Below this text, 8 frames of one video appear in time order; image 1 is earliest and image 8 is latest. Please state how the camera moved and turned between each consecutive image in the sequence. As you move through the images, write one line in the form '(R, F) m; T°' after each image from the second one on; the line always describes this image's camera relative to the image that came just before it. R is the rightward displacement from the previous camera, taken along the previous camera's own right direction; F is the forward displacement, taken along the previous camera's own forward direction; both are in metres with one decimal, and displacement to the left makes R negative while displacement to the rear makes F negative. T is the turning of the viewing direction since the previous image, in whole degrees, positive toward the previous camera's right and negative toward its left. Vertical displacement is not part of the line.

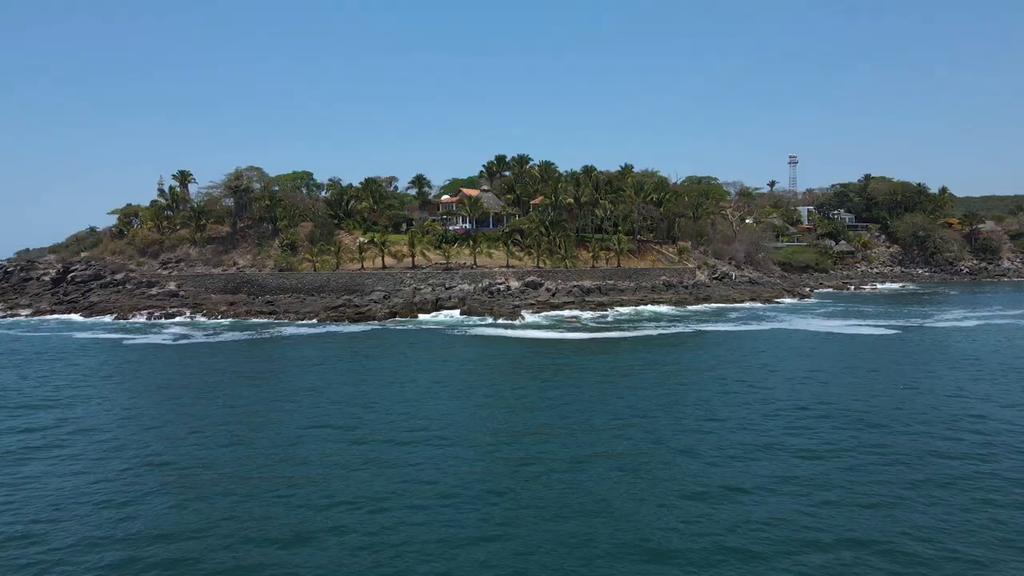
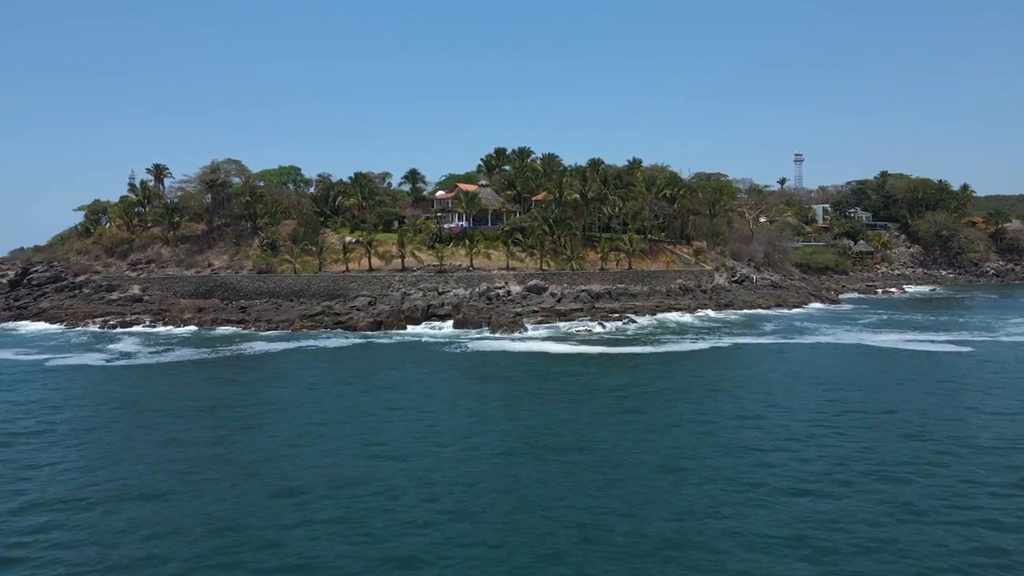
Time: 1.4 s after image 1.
(-0.1, +6.7) m; 0°
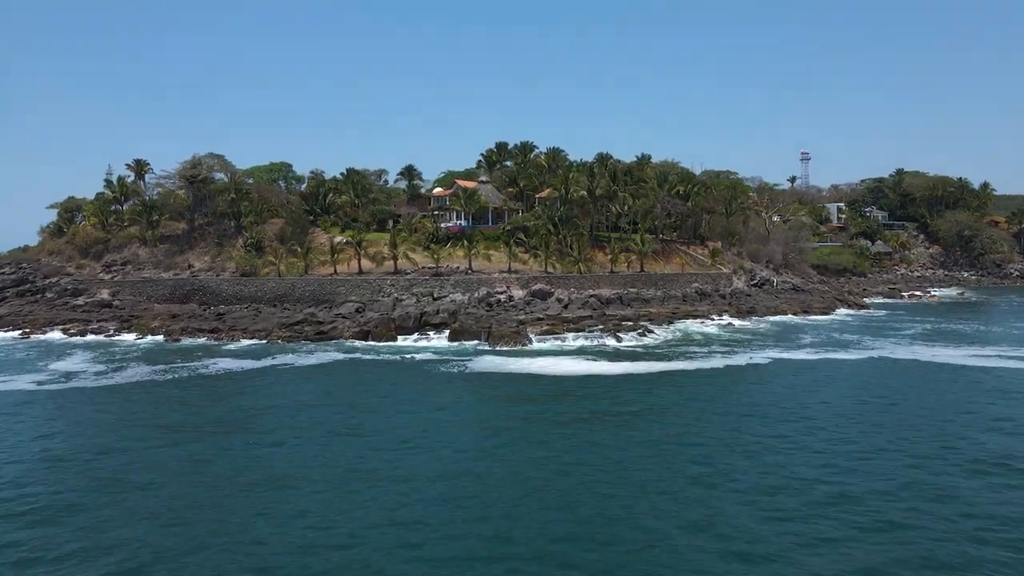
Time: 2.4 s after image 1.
(-0.1, +5.1) m; 0°
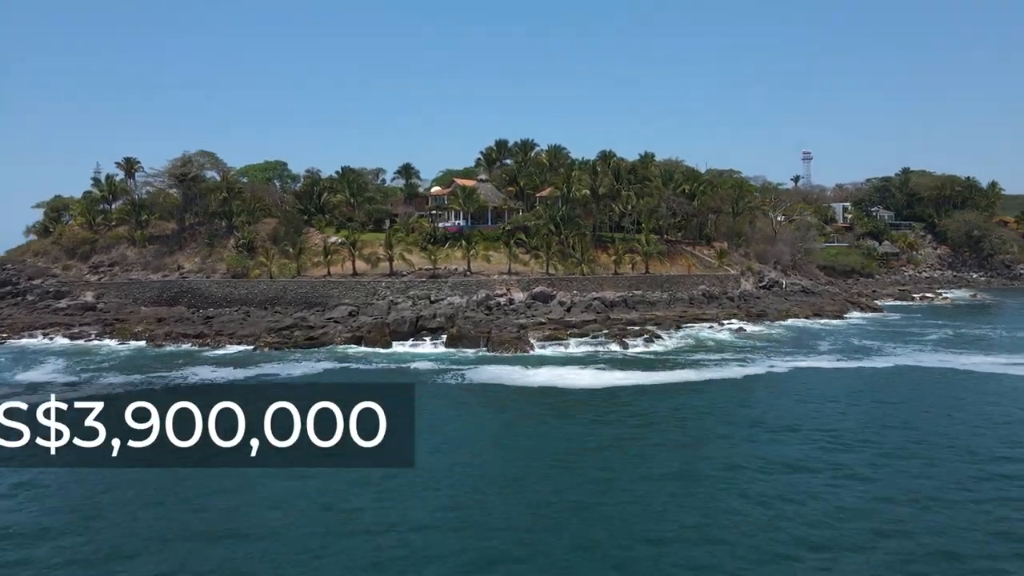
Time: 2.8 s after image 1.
(0.0, +2.2) m; 0°
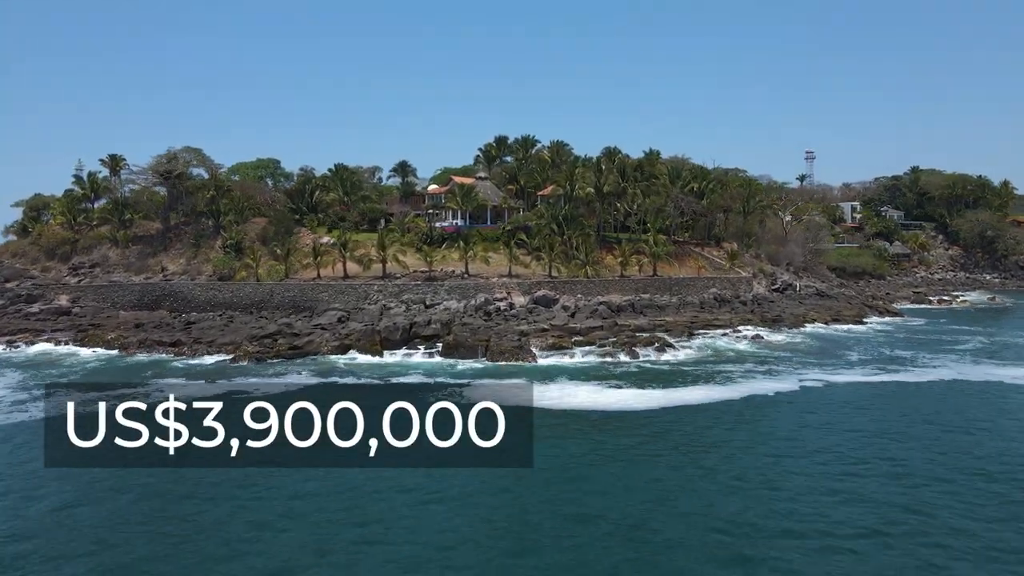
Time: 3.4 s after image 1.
(-0.1, +3.1) m; 0°
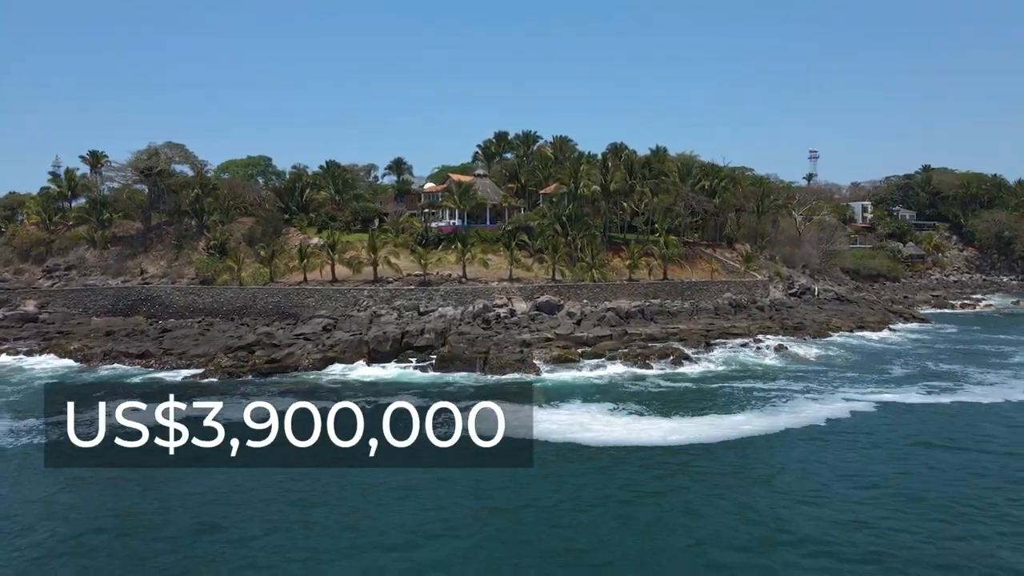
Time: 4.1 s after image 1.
(-0.1, +3.6) m; 0°
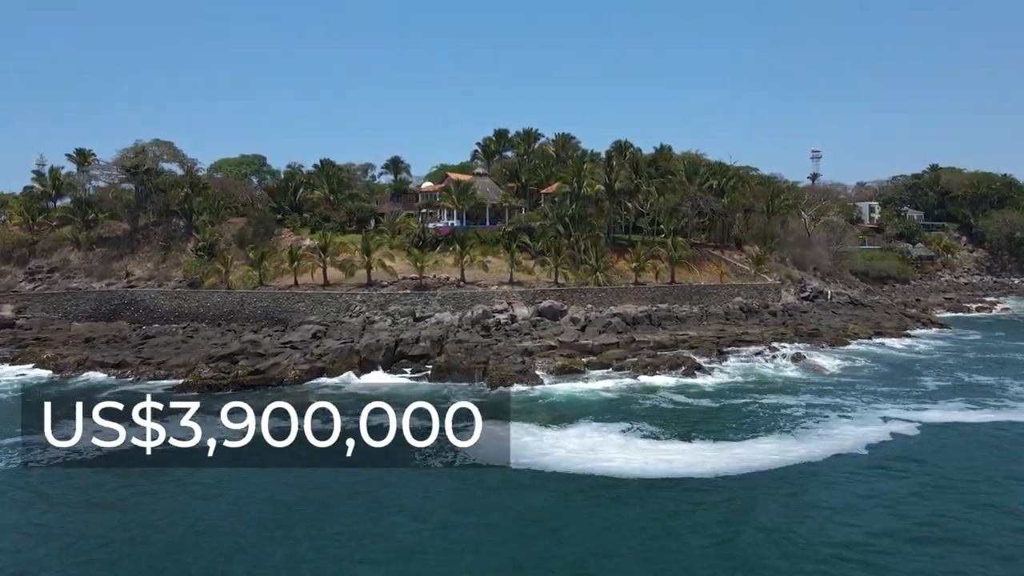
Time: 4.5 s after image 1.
(-0.1, +2.3) m; 0°
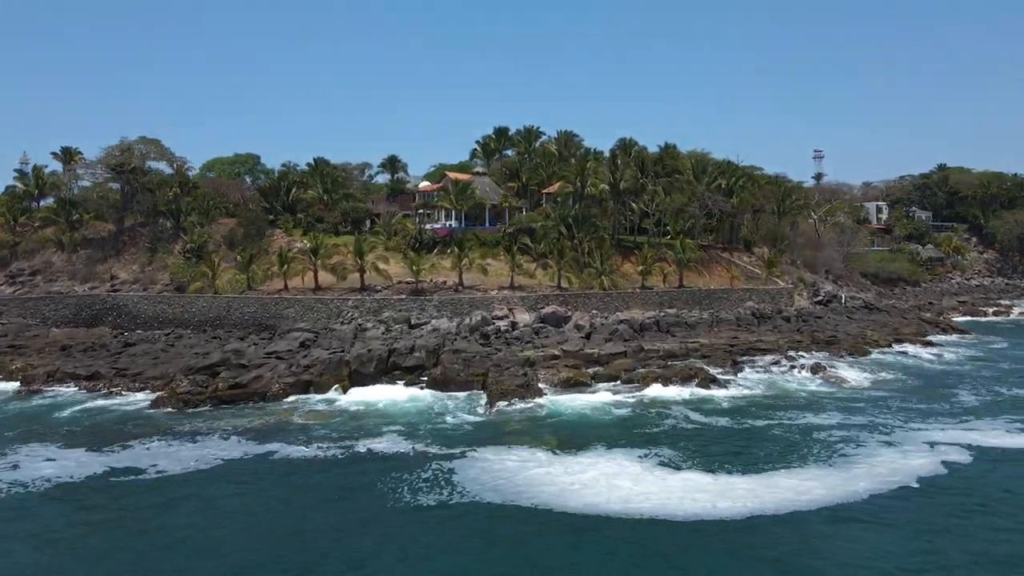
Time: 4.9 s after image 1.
(-0.1, +2.3) m; 0°
